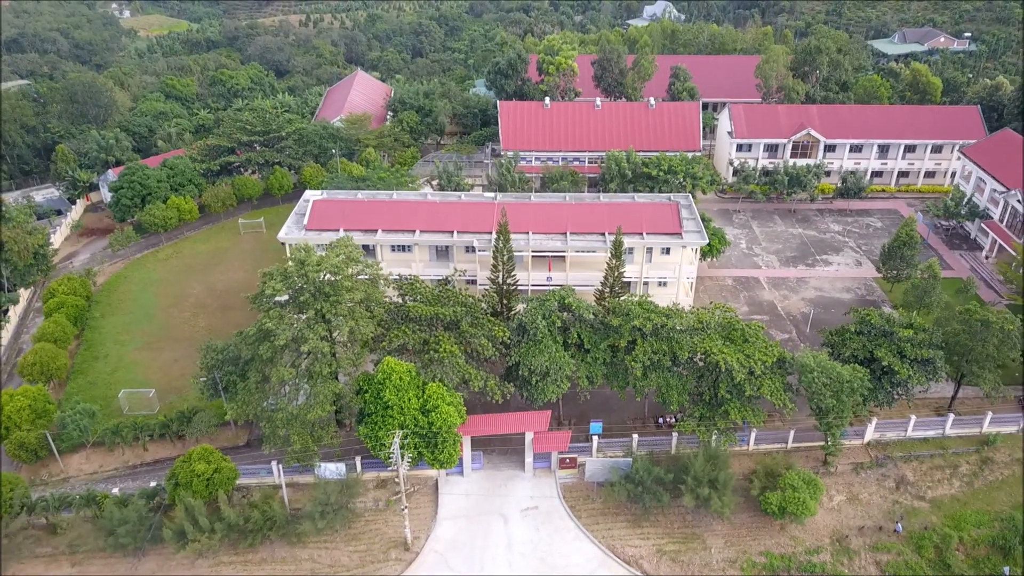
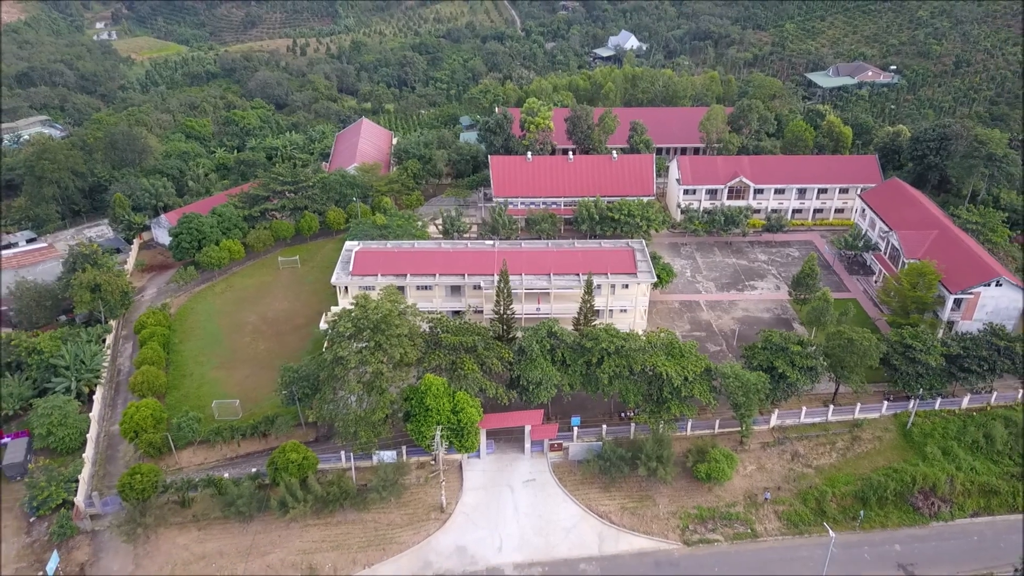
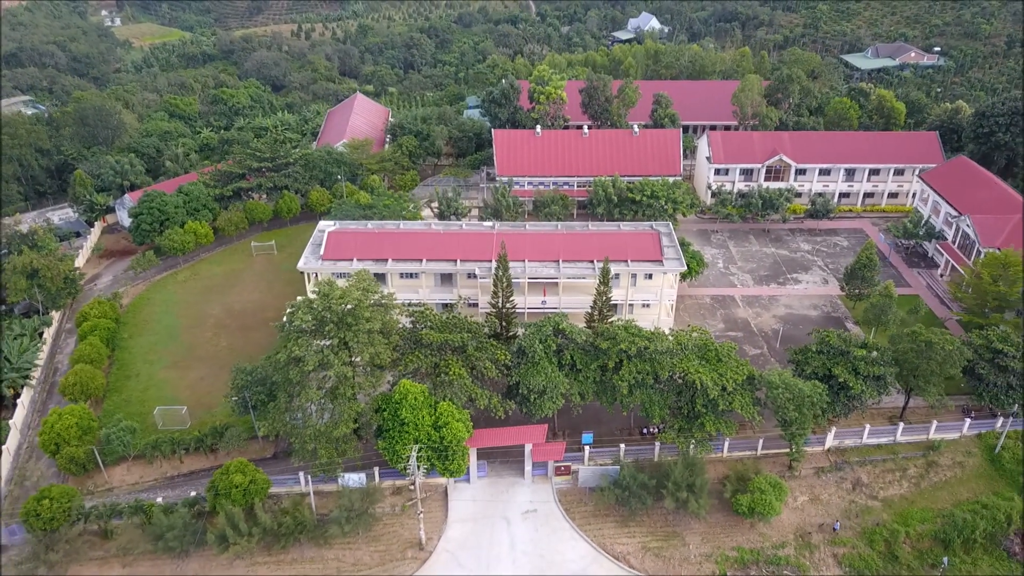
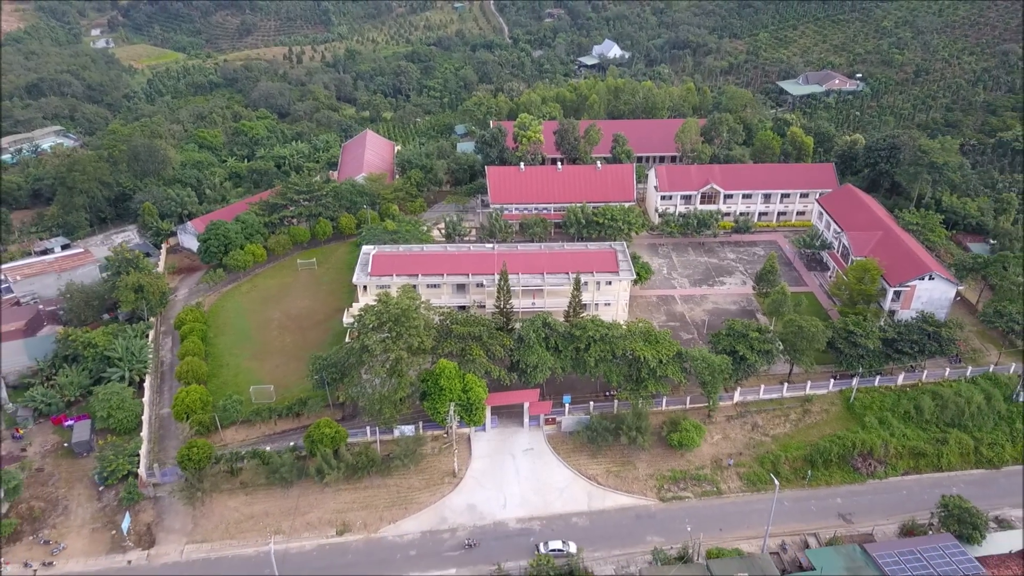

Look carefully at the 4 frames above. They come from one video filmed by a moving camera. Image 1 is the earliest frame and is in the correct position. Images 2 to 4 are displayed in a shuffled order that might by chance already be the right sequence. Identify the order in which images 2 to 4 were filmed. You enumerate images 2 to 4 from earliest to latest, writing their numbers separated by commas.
3, 2, 4
